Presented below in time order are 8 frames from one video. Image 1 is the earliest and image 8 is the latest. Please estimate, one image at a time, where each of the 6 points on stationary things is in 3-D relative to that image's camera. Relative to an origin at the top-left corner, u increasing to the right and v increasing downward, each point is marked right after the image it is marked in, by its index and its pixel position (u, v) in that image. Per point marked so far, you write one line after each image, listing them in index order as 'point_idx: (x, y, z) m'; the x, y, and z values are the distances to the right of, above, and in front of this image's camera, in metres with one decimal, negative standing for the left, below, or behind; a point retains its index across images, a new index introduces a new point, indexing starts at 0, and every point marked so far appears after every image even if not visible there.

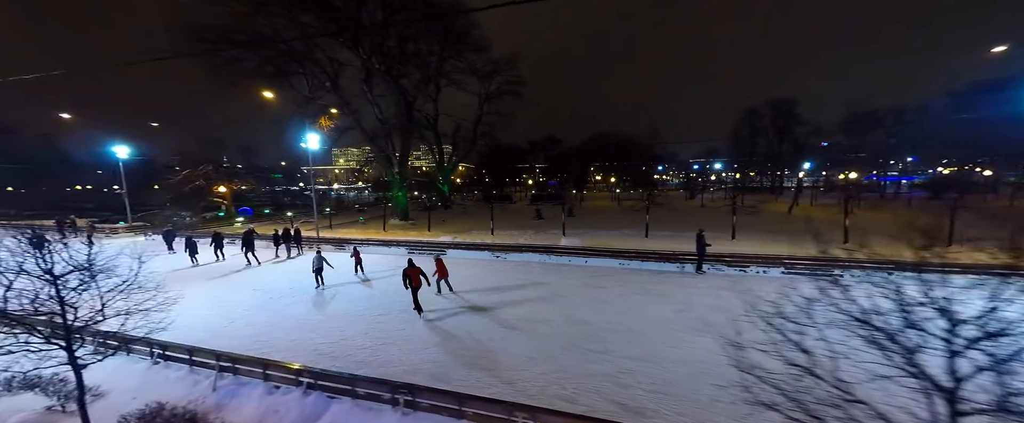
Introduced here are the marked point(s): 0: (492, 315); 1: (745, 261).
0: (-0.7, -3.2, +10.3) m
1: (+10.4, -2.2, +14.7) m
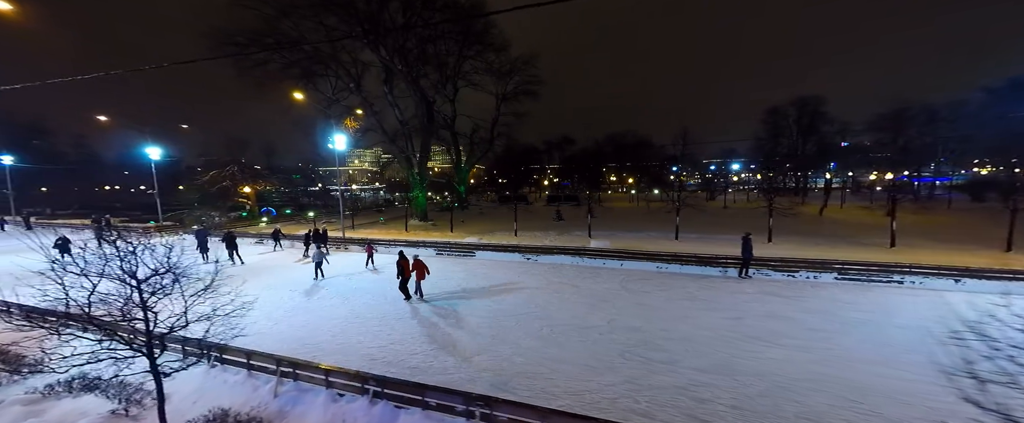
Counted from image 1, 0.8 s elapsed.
0: (+0.7, -3.2, +10.0) m
1: (+12.0, -2.3, +14.1) m
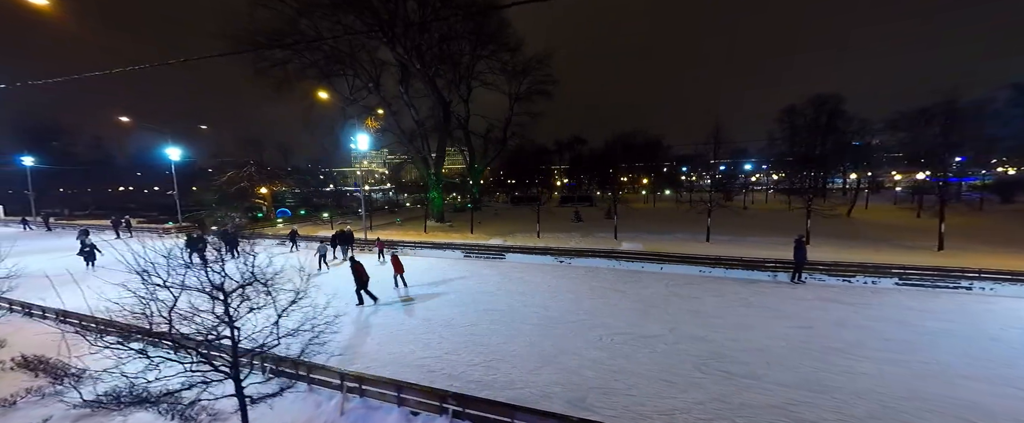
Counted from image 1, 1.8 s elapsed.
0: (+2.2, -3.3, +9.5) m
1: (+13.5, -2.4, +13.4) m
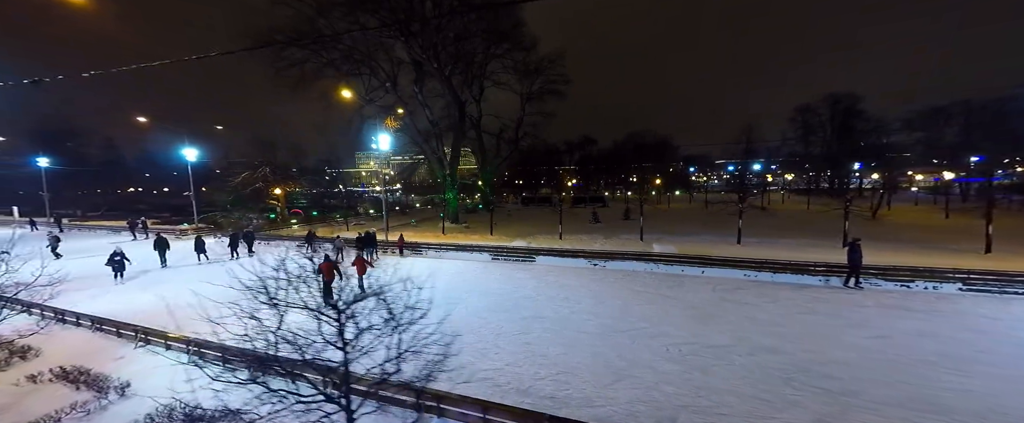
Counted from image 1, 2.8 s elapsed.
0: (+3.7, -3.3, +8.9) m
1: (+15.0, -2.4, +12.8) m
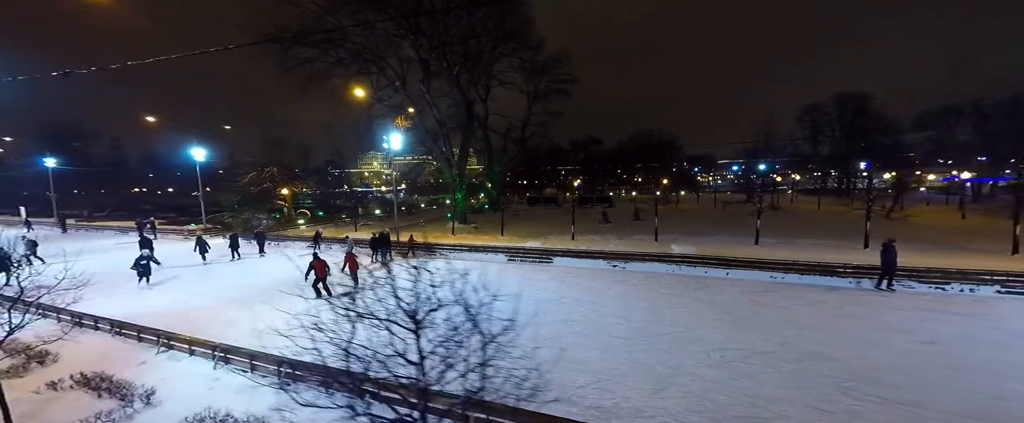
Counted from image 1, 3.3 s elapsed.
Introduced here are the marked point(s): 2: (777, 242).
0: (+4.5, -3.3, +8.6) m
1: (+15.9, -2.4, +12.4) m
2: (+15.8, -1.8, +19.6) m
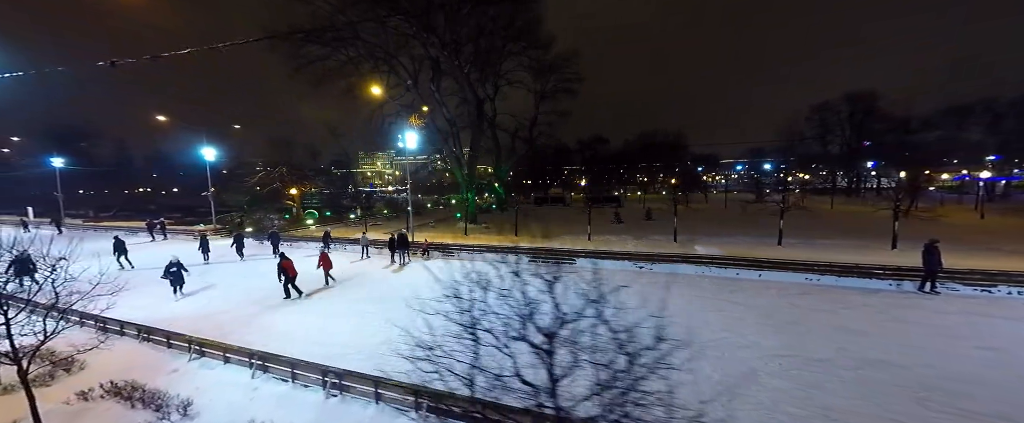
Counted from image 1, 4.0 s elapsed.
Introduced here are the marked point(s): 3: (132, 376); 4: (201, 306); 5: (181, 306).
0: (+5.6, -3.3, +8.3) m
1: (+16.9, -2.4, +12.0) m
2: (+16.8, -1.8, +19.2) m
3: (-8.0, -3.5, +6.9) m
4: (-10.3, -3.0, +10.8) m
5: (-10.9, -3.1, +10.7) m
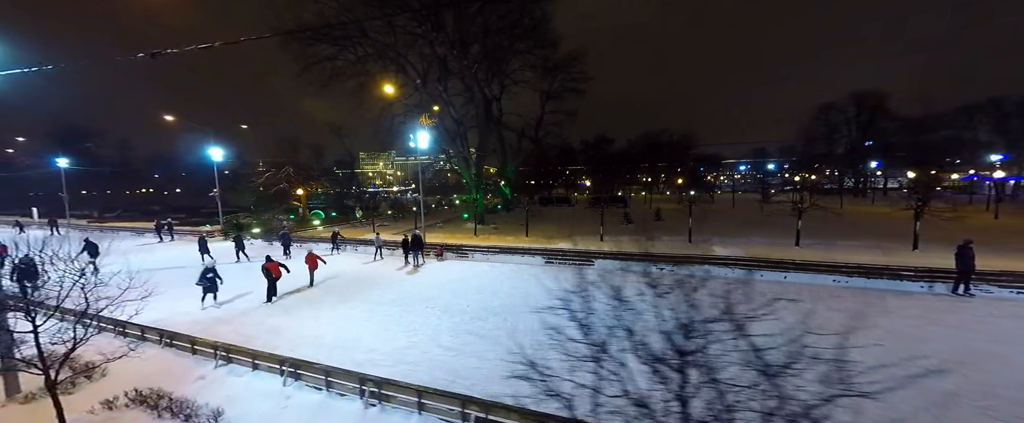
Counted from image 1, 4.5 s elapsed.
0: (+6.4, -3.3, +8.0) m
1: (+17.8, -2.4, +11.8) m
2: (+17.7, -1.9, +18.9) m
3: (-7.2, -3.5, +6.7) m
4: (-9.5, -3.1, +10.6) m
5: (-10.0, -3.1, +10.4) m
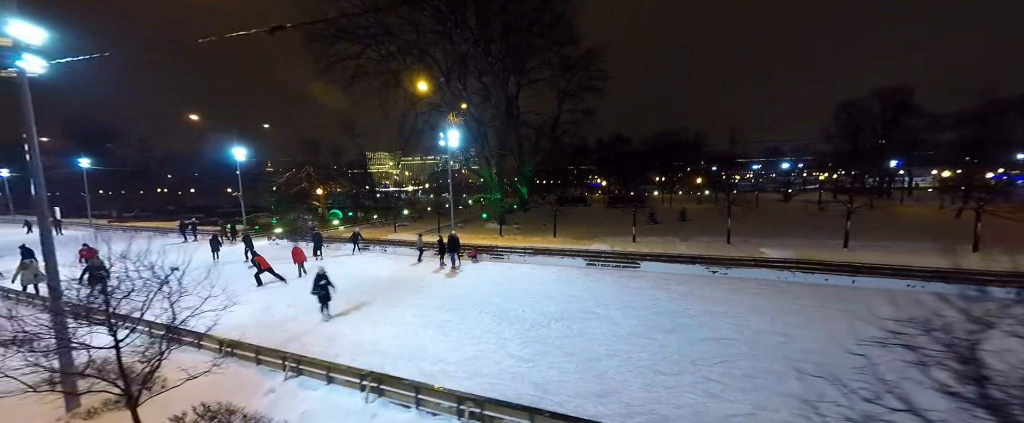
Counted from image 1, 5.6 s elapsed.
0: (+8.2, -3.4, +7.3) m
1: (+19.6, -2.5, +10.9) m
2: (+19.6, -1.9, +18.1) m
3: (-5.4, -3.5, +6.2) m
4: (-7.6, -3.1, +10.1) m
5: (-8.2, -3.1, +10.0) m
